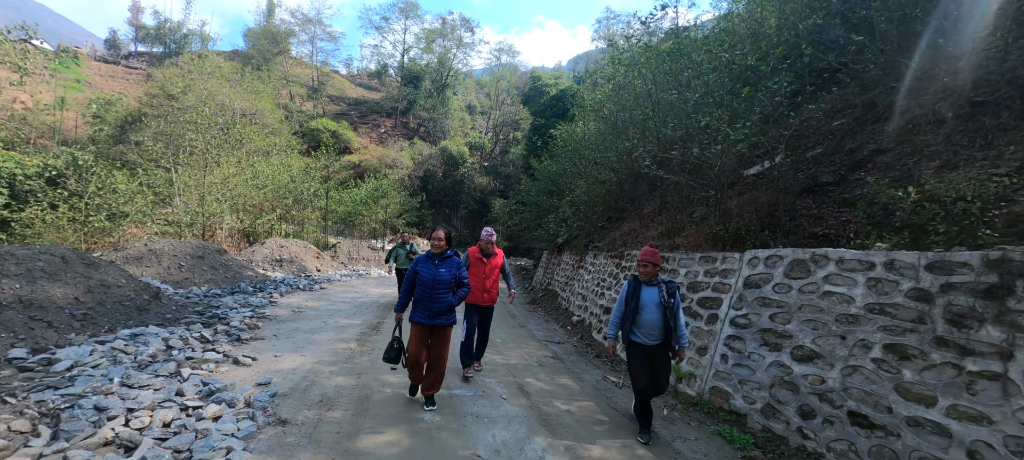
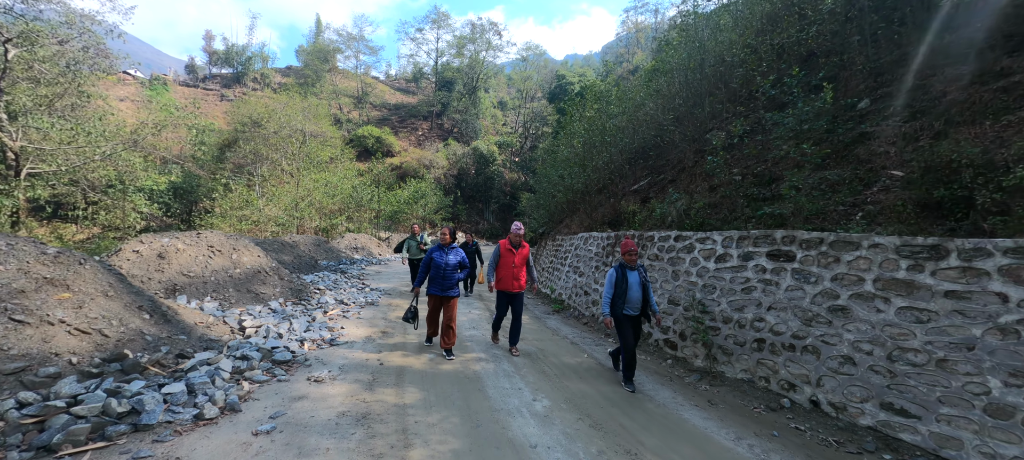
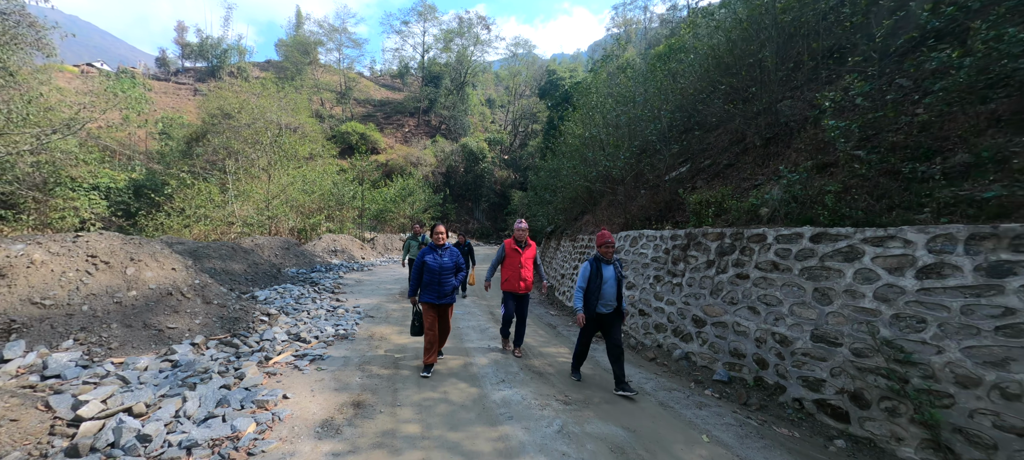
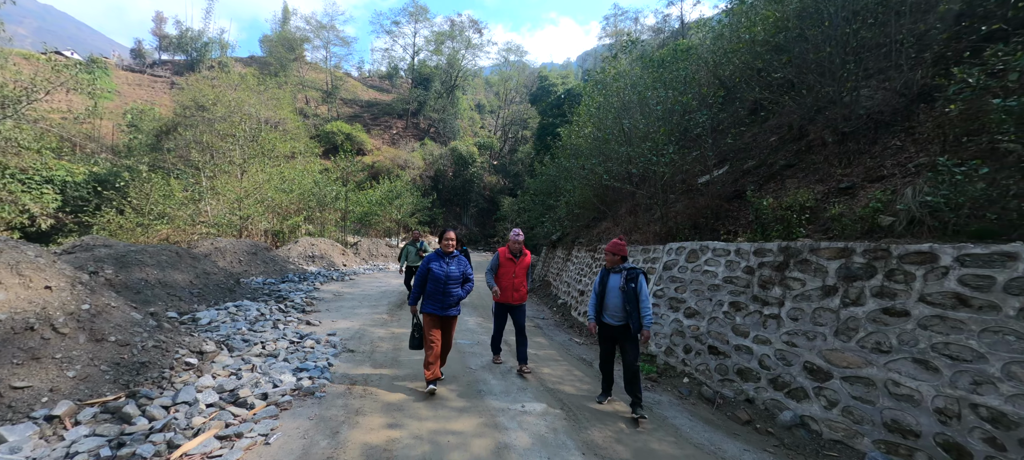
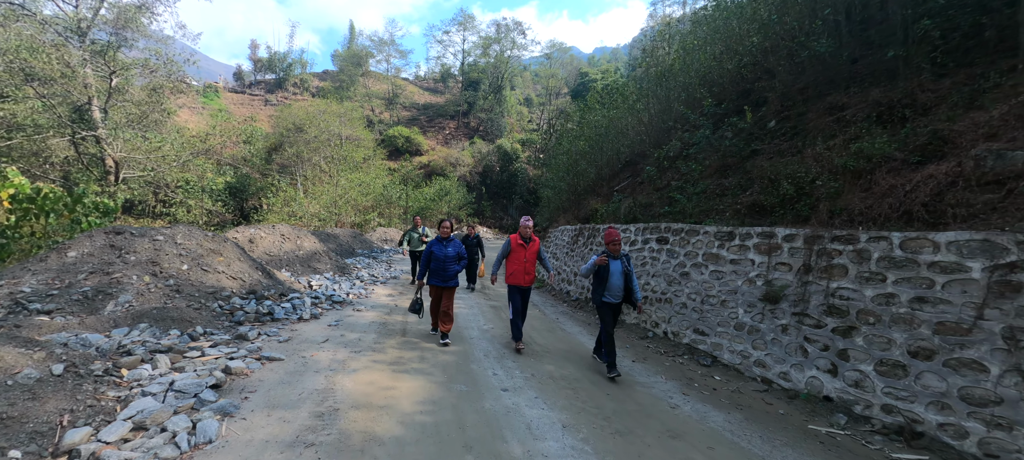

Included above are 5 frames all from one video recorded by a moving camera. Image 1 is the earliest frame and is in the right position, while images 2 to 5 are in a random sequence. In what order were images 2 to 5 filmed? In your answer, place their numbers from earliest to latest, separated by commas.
4, 3, 2, 5
